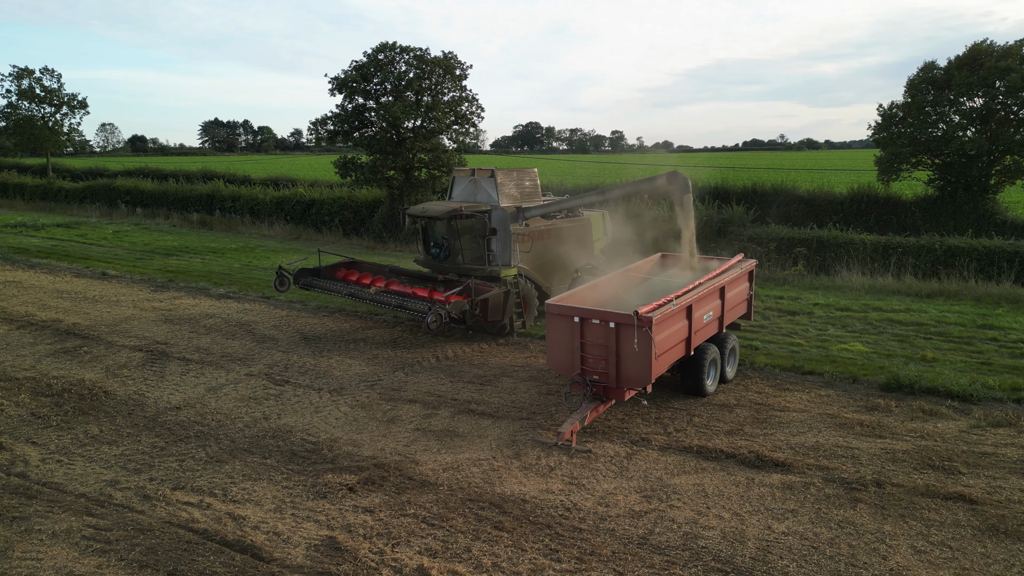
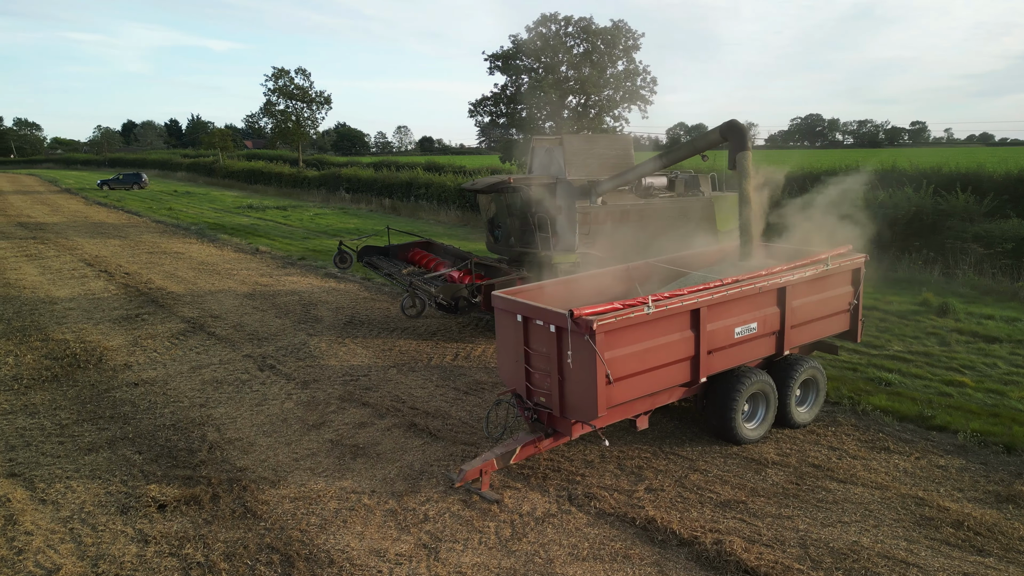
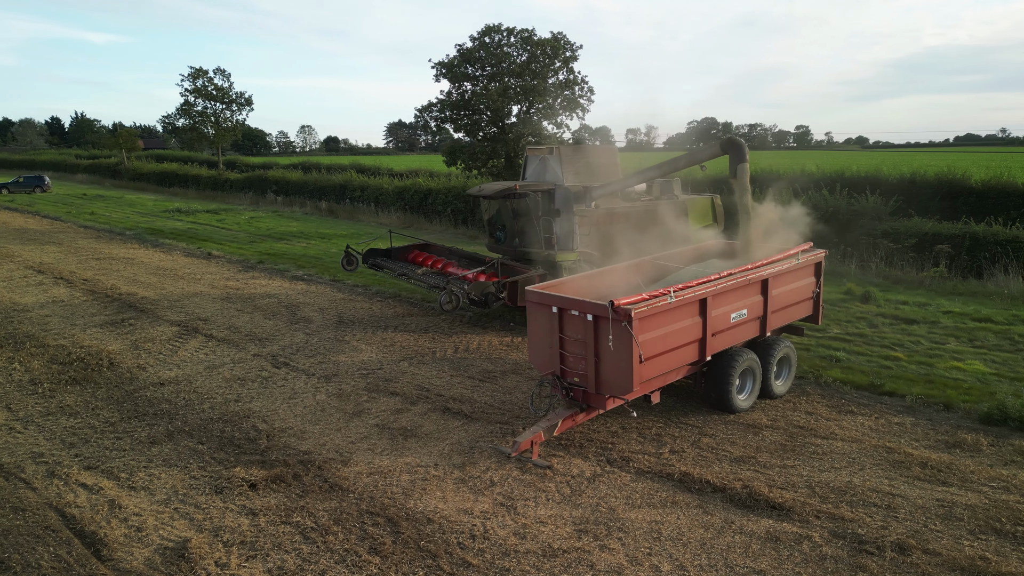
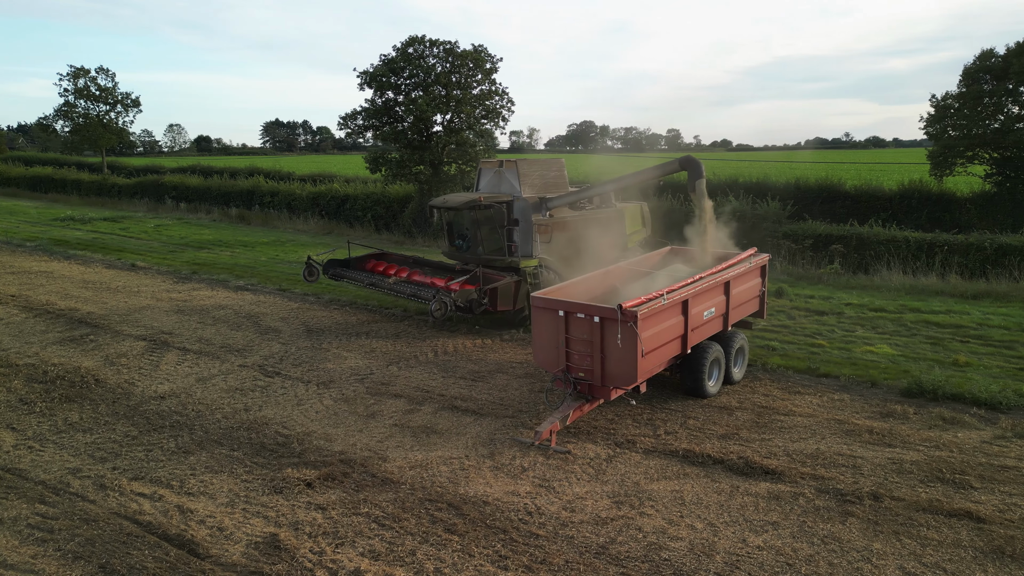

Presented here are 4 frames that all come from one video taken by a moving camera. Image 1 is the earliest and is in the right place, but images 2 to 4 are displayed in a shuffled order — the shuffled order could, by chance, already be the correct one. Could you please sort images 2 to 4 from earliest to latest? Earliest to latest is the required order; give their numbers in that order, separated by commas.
4, 3, 2
